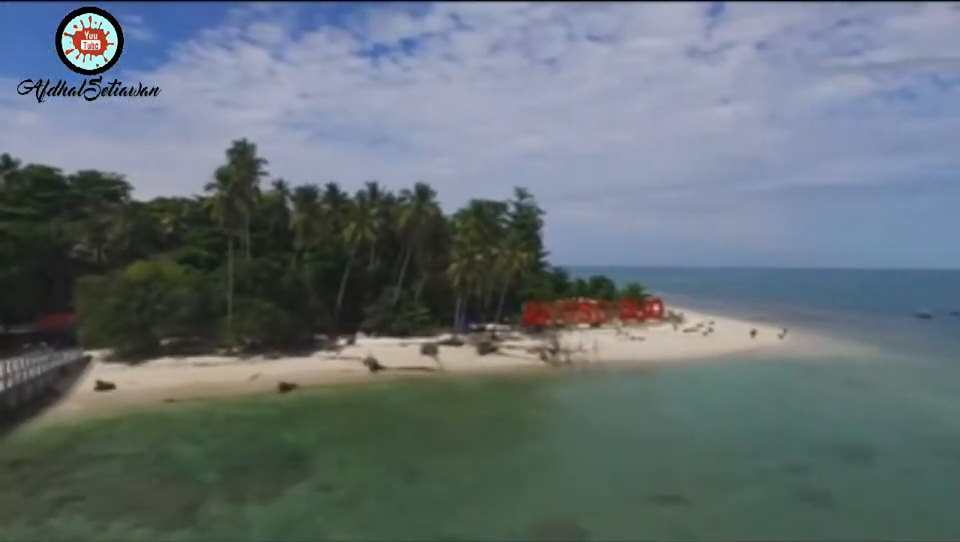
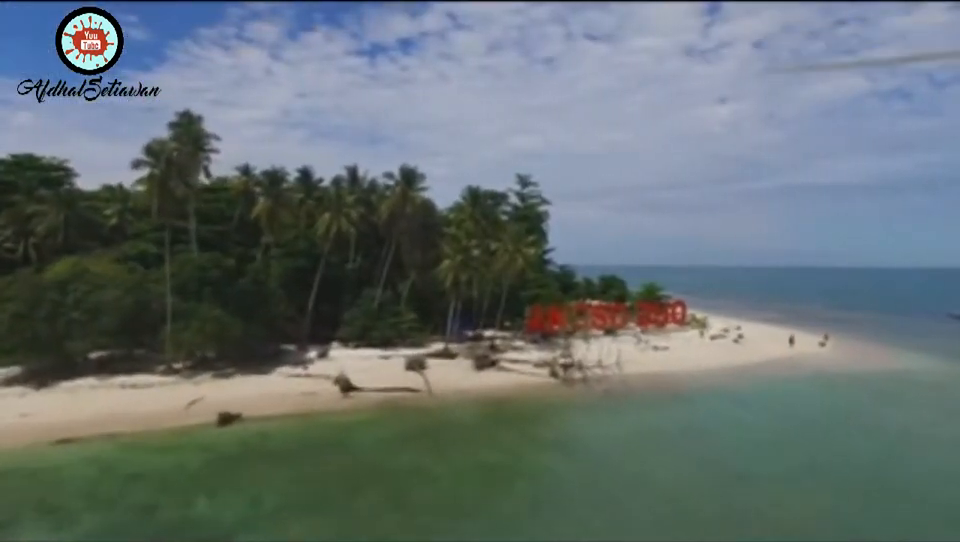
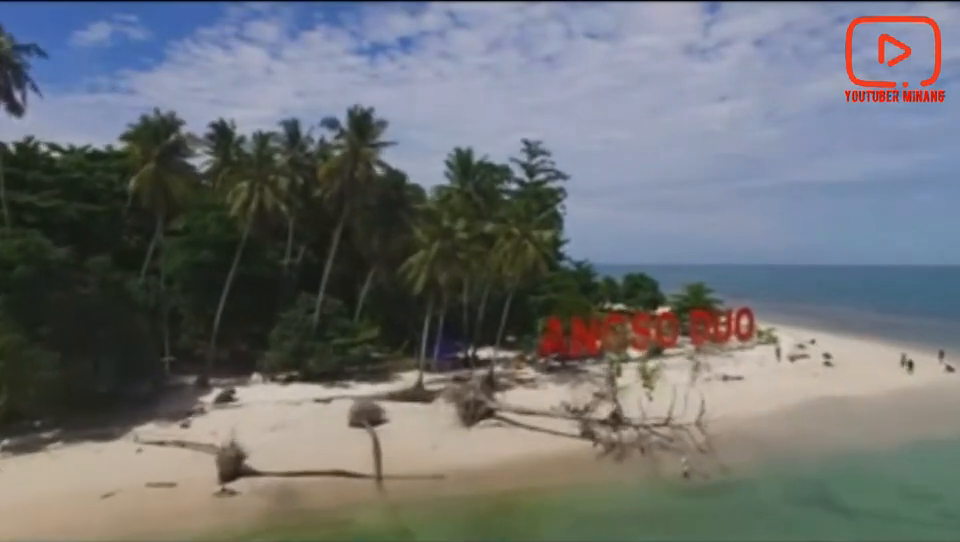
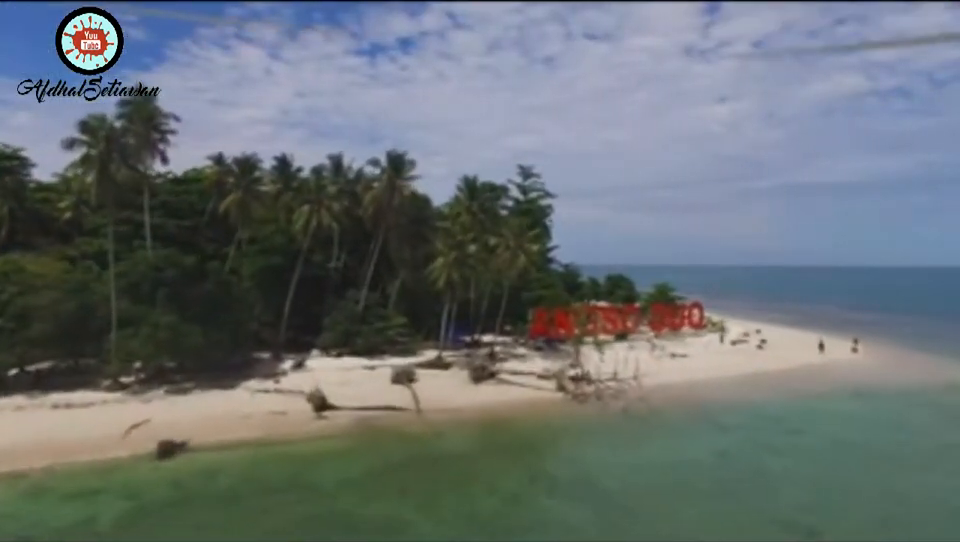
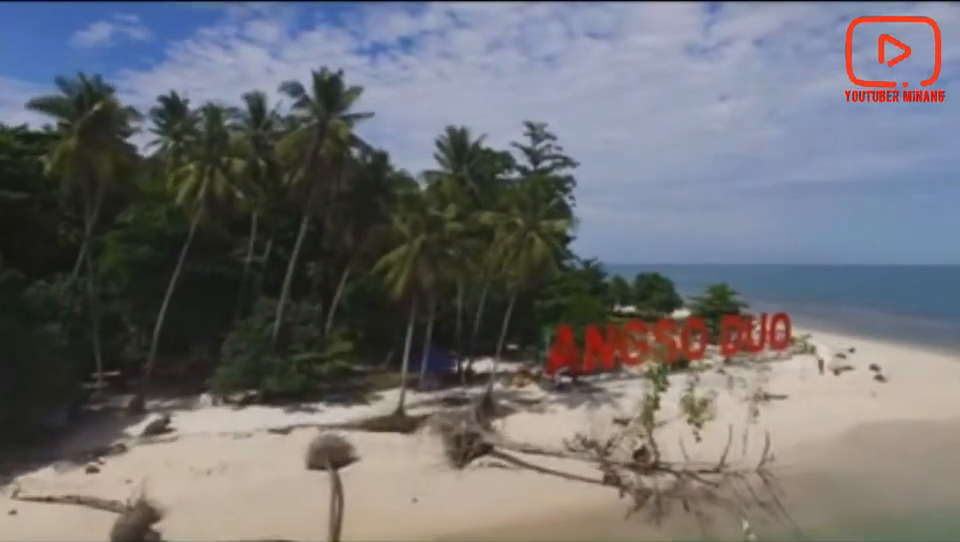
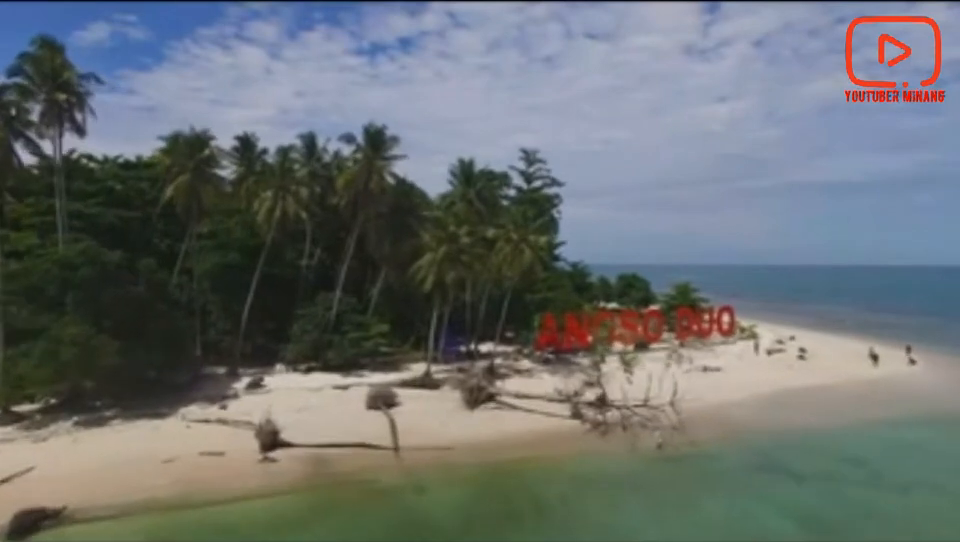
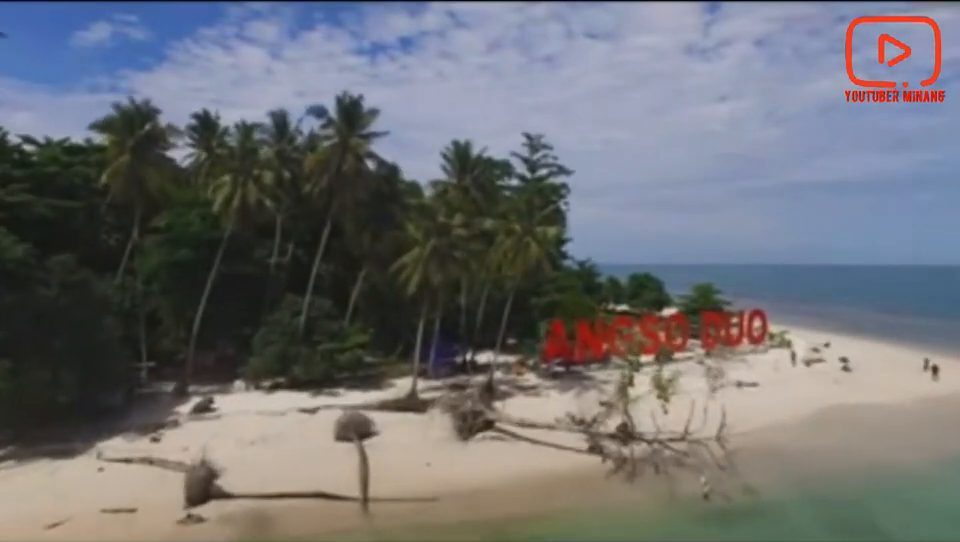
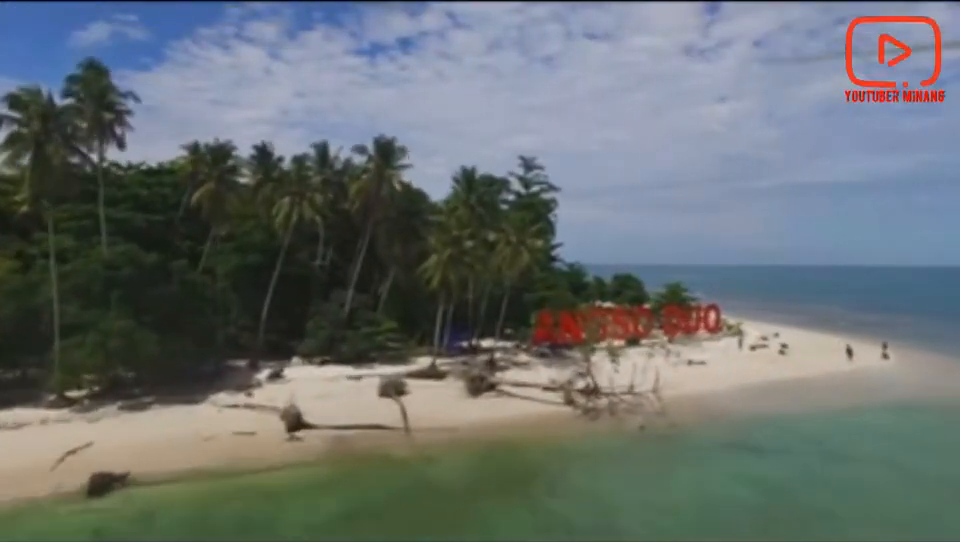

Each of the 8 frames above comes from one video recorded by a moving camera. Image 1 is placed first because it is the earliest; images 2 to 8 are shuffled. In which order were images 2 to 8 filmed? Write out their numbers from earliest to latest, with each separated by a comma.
2, 4, 8, 6, 3, 7, 5
